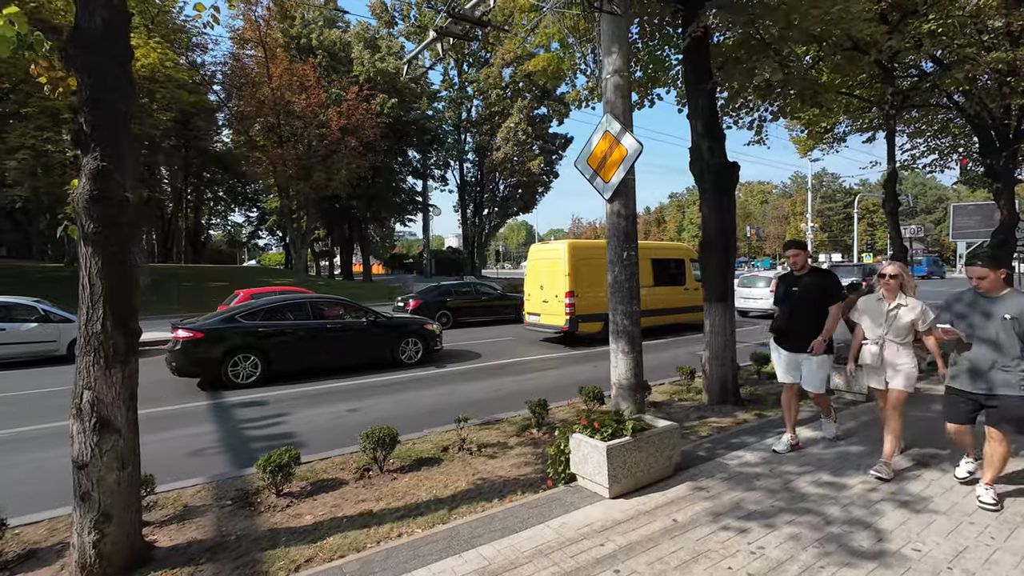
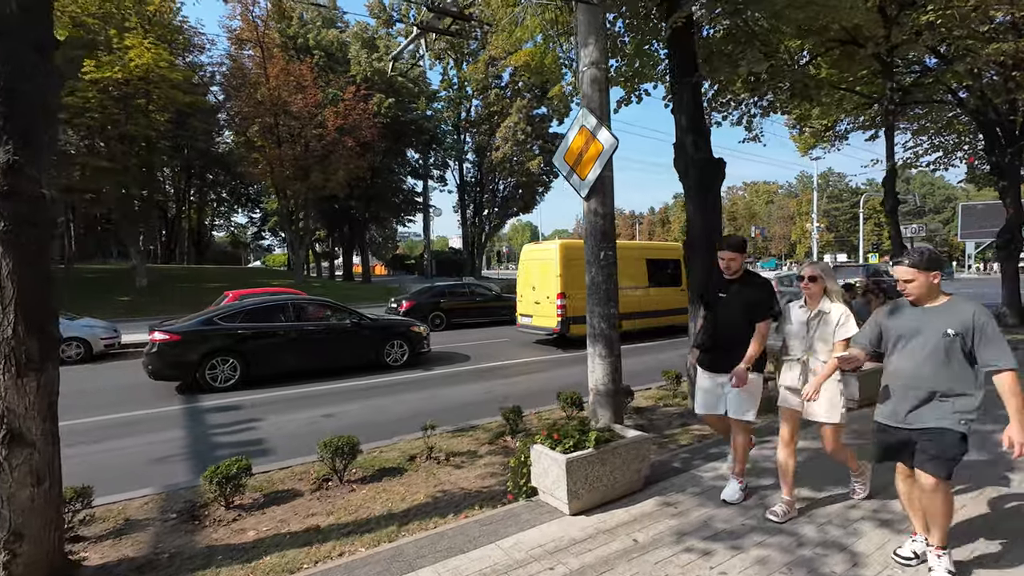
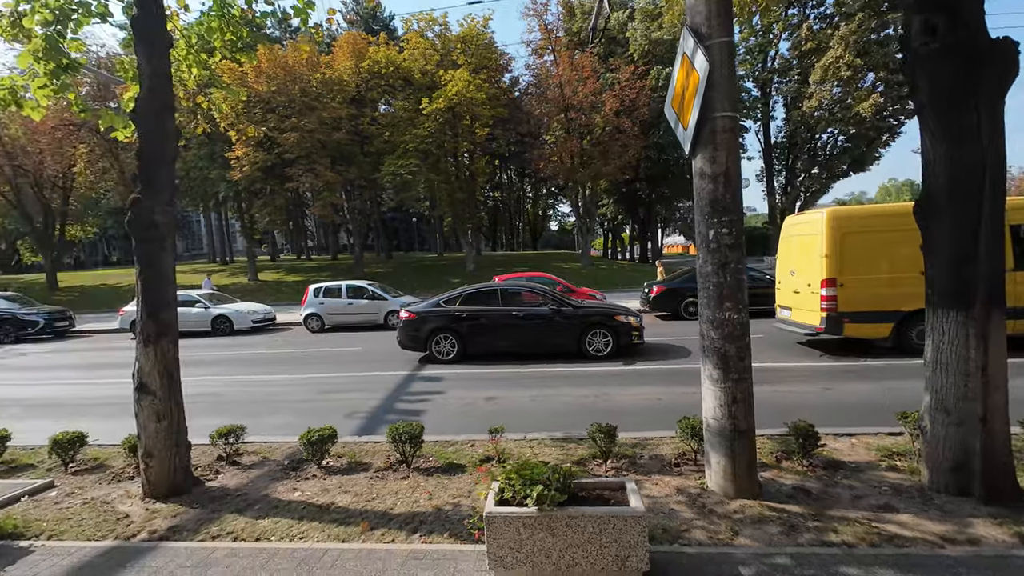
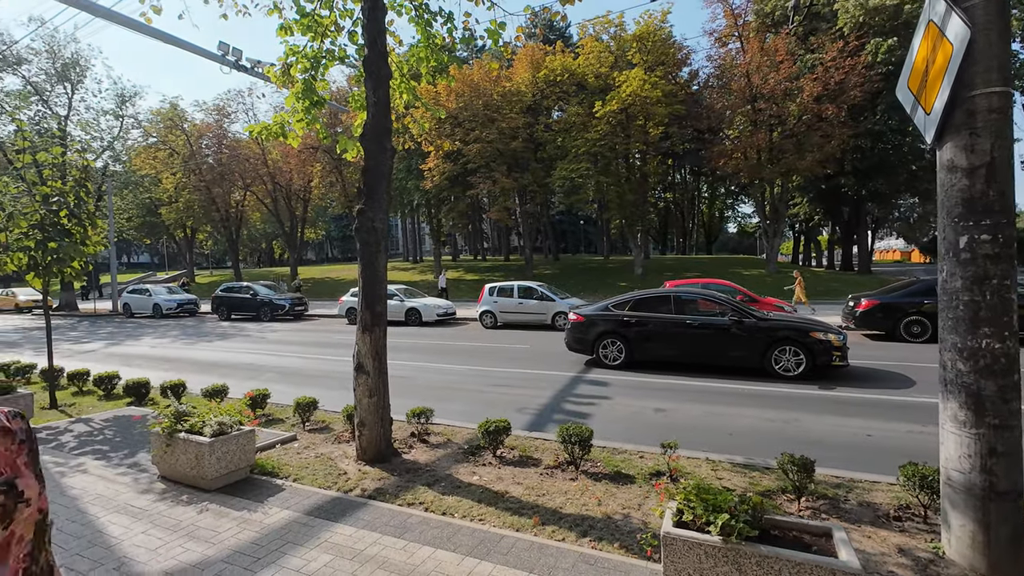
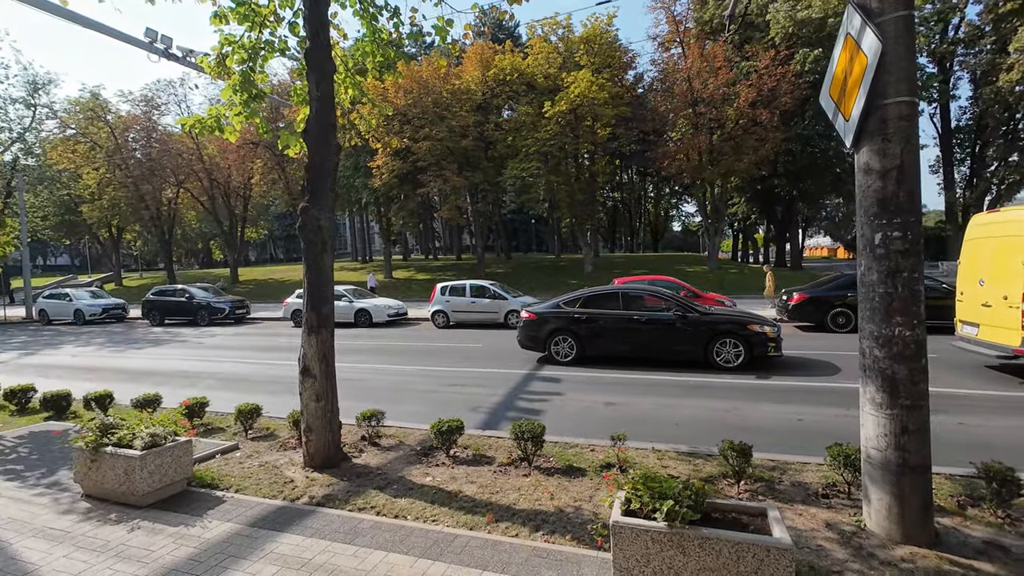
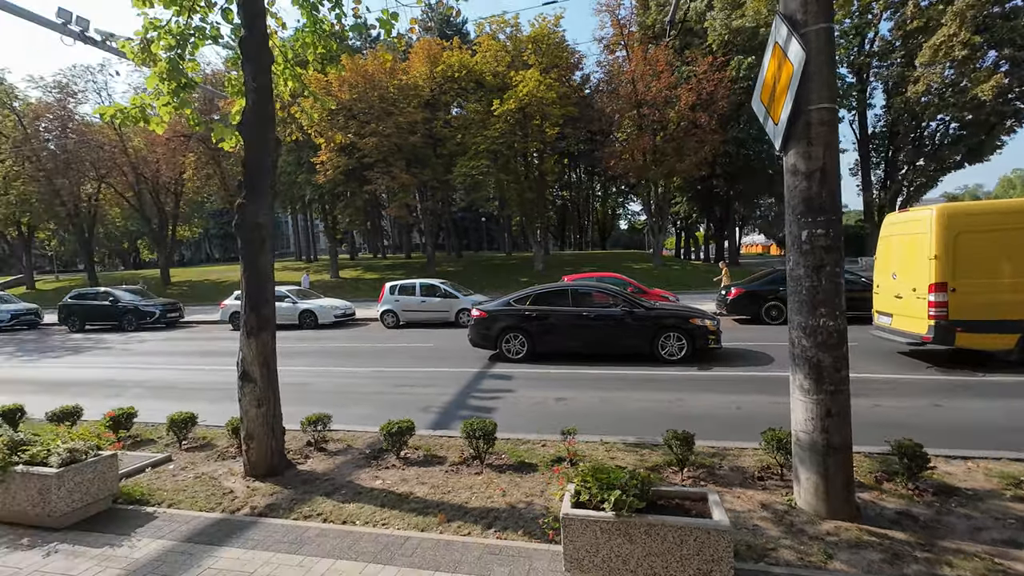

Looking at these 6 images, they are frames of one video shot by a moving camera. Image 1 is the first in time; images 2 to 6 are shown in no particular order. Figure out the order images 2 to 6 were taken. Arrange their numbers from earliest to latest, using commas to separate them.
2, 3, 6, 5, 4
